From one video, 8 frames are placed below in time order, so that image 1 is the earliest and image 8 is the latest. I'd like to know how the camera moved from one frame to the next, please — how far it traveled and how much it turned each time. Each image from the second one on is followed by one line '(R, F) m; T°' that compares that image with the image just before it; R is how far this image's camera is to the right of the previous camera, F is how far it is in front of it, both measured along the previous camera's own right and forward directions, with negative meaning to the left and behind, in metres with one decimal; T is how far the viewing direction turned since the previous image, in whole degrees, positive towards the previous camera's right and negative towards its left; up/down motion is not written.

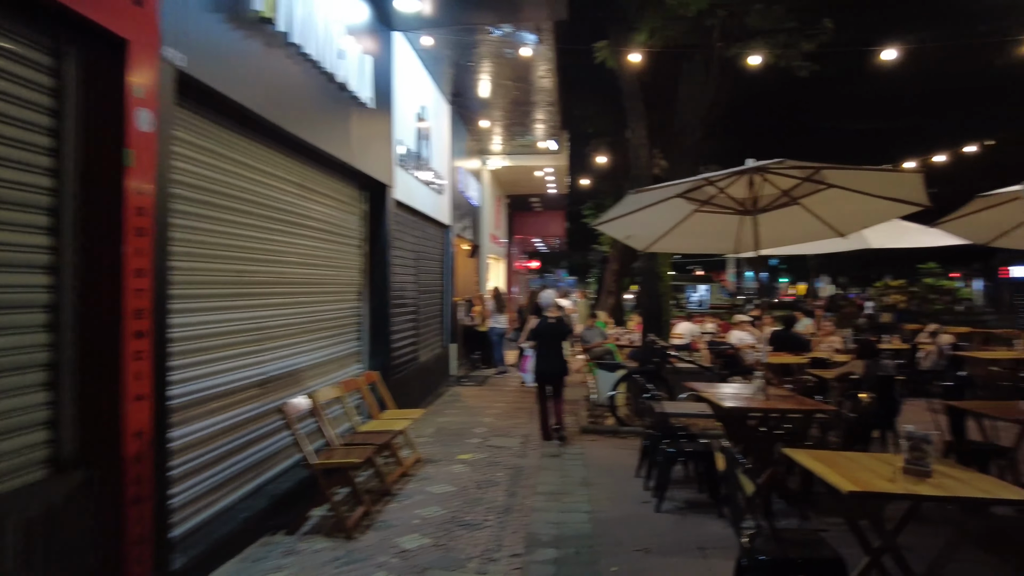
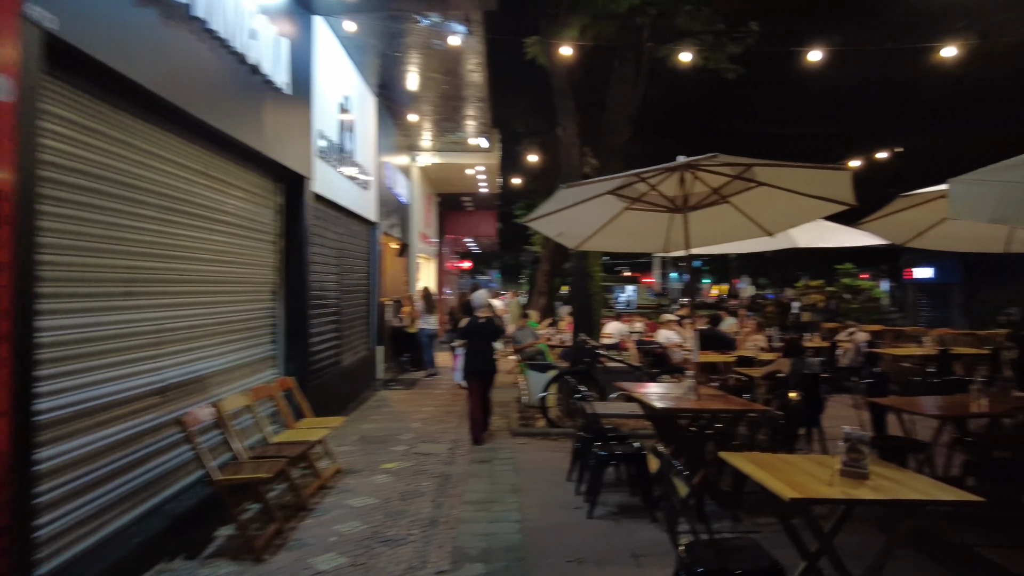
(0.0, +0.3) m; +6°
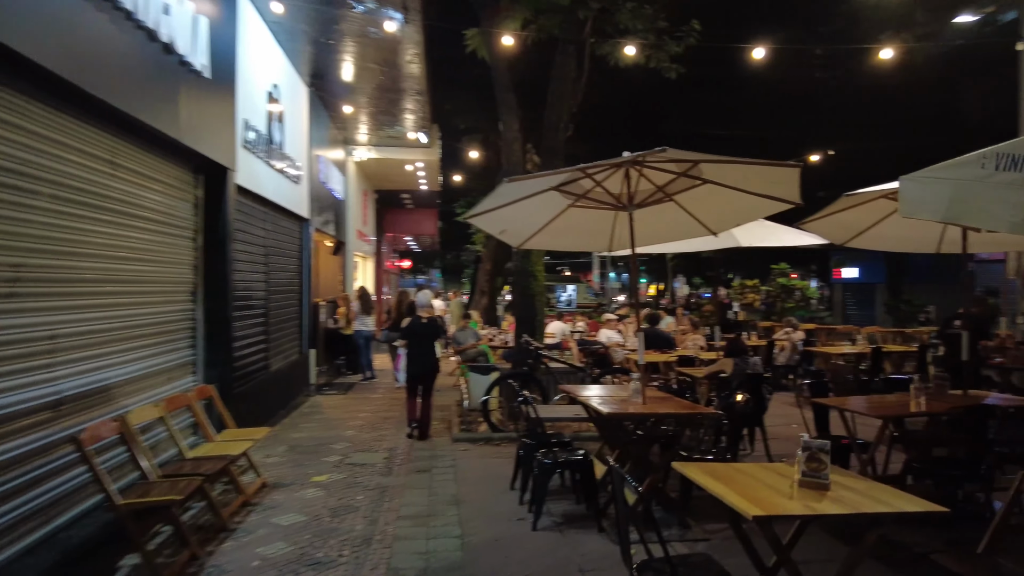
(0.0, +0.3) m; +5°
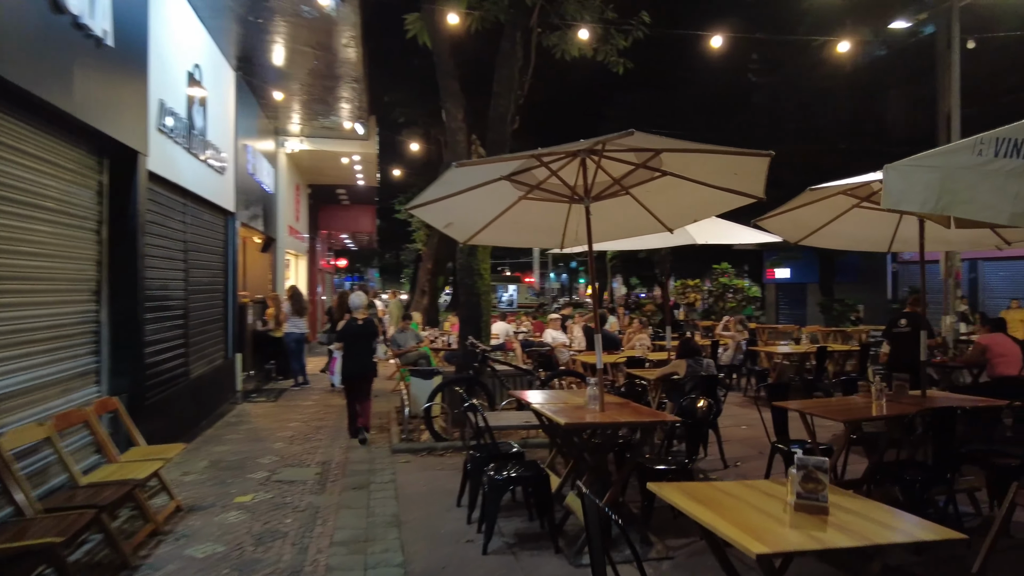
(-0.1, +0.5) m; +5°
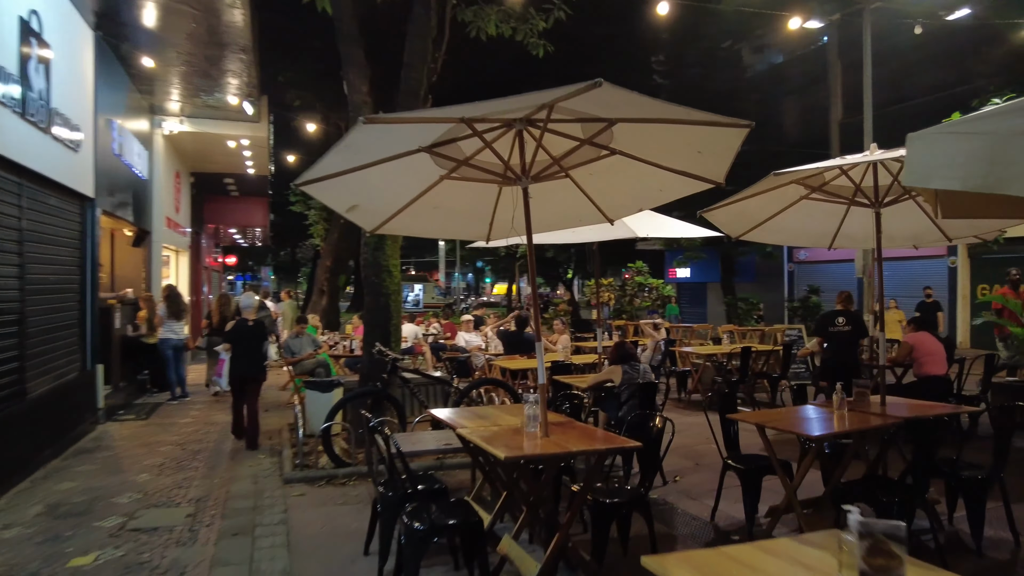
(-0.1, +0.9) m; +8°
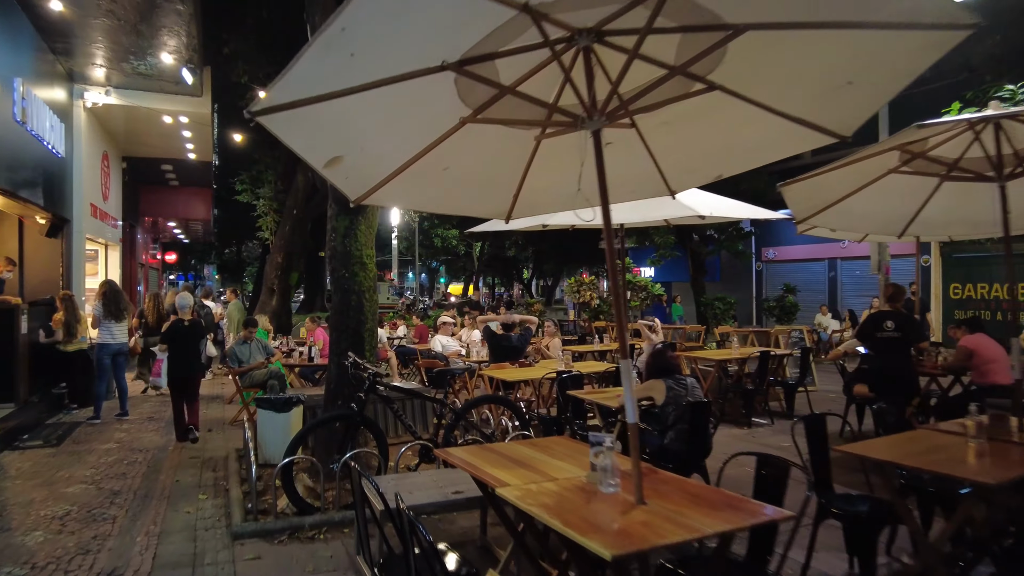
(-0.5, +1.4) m; +4°
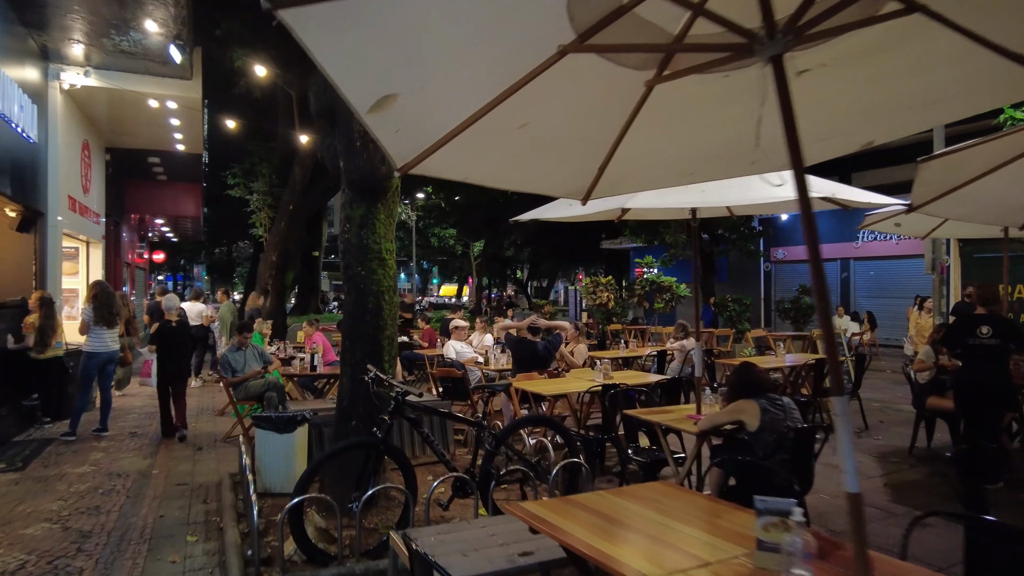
(-0.4, +0.9) m; +1°
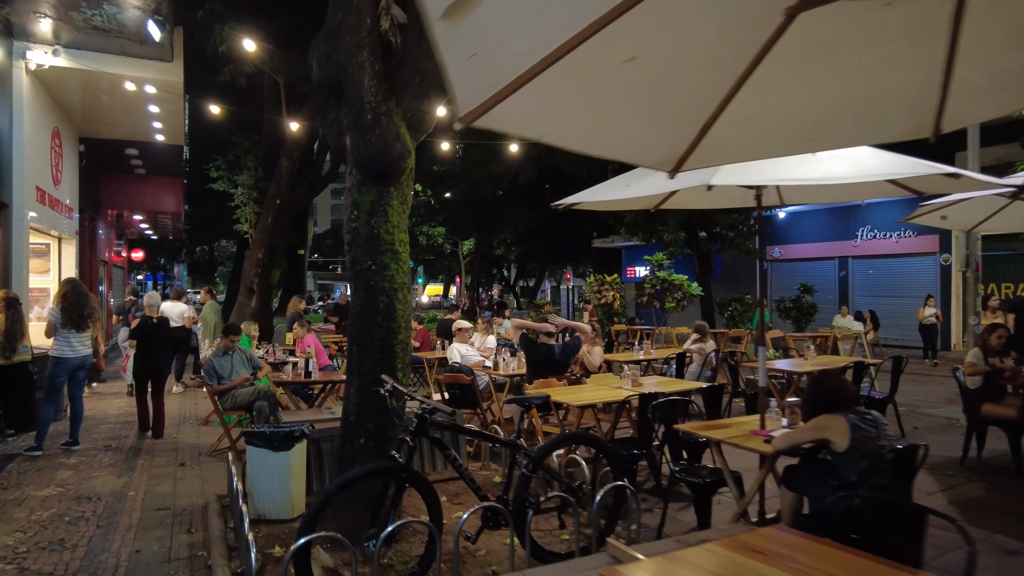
(-0.3, +0.7) m; +1°
